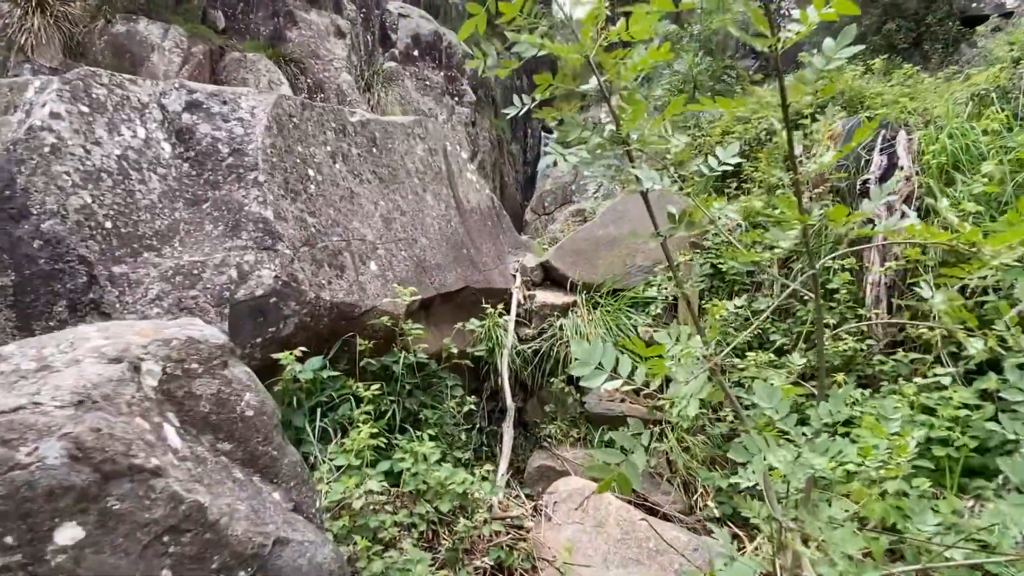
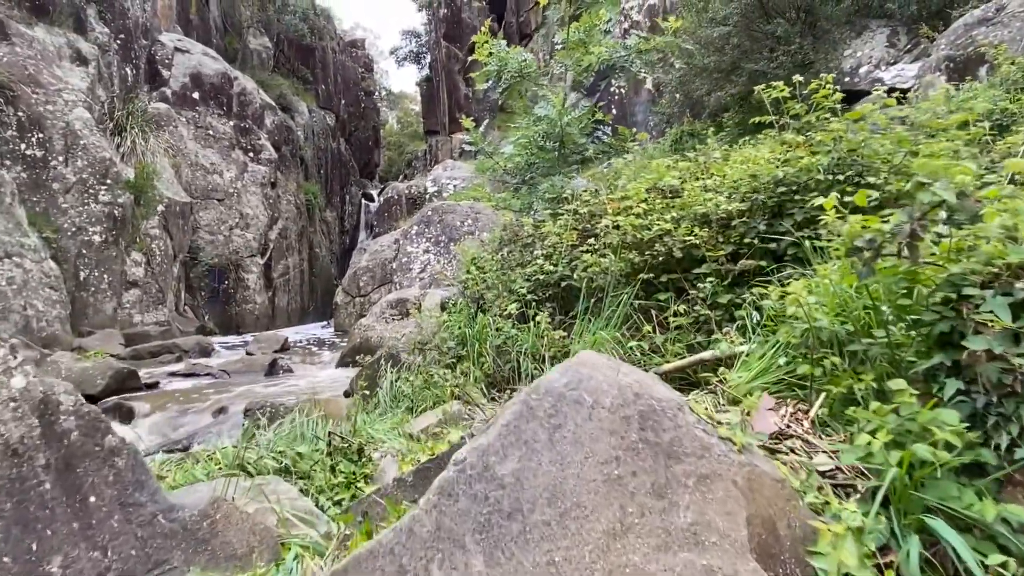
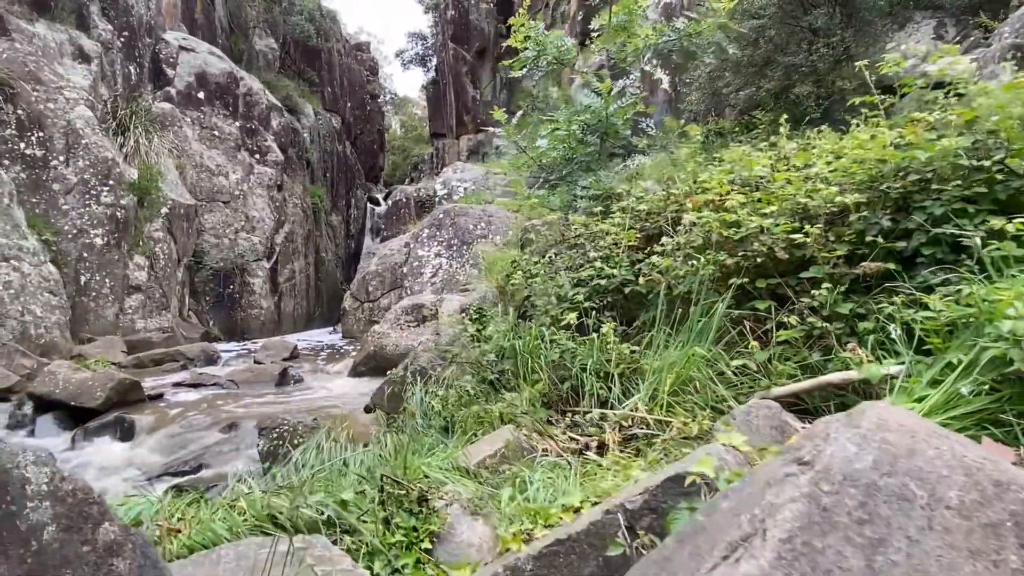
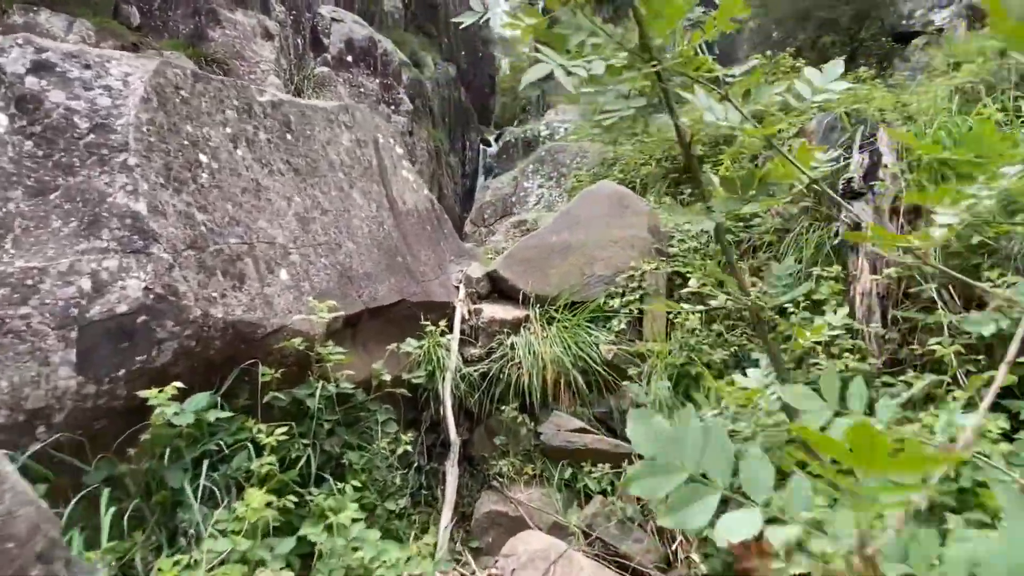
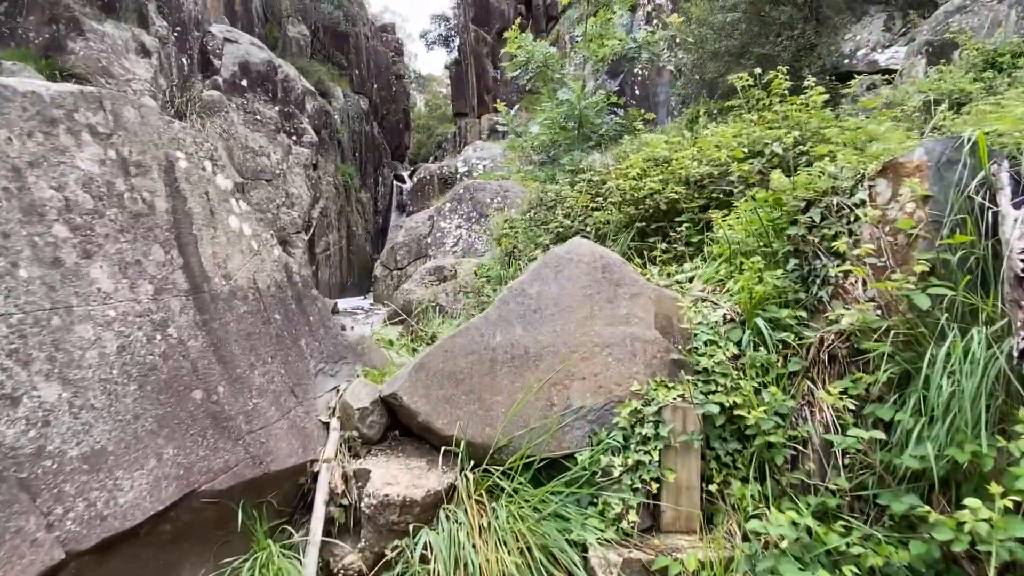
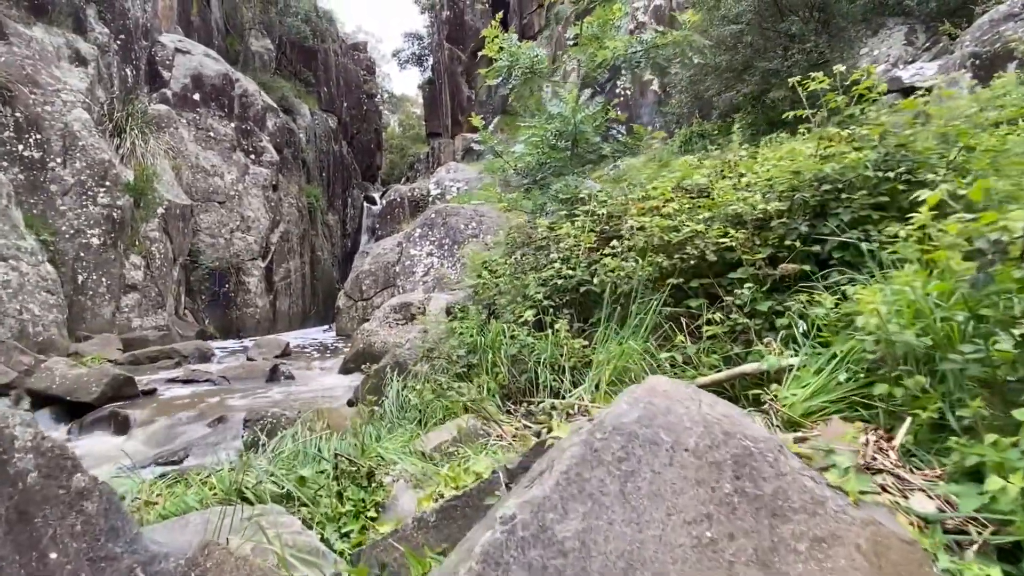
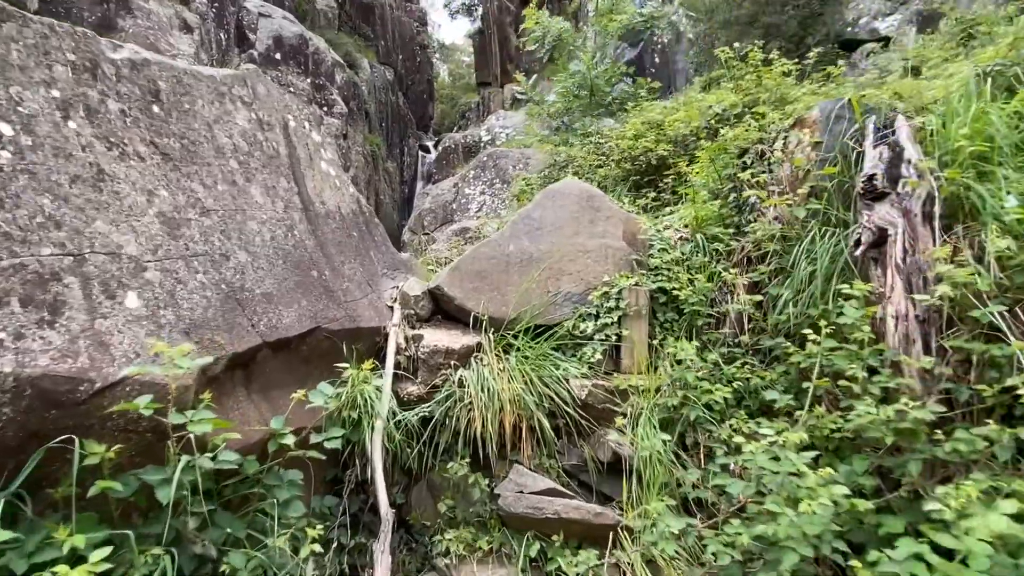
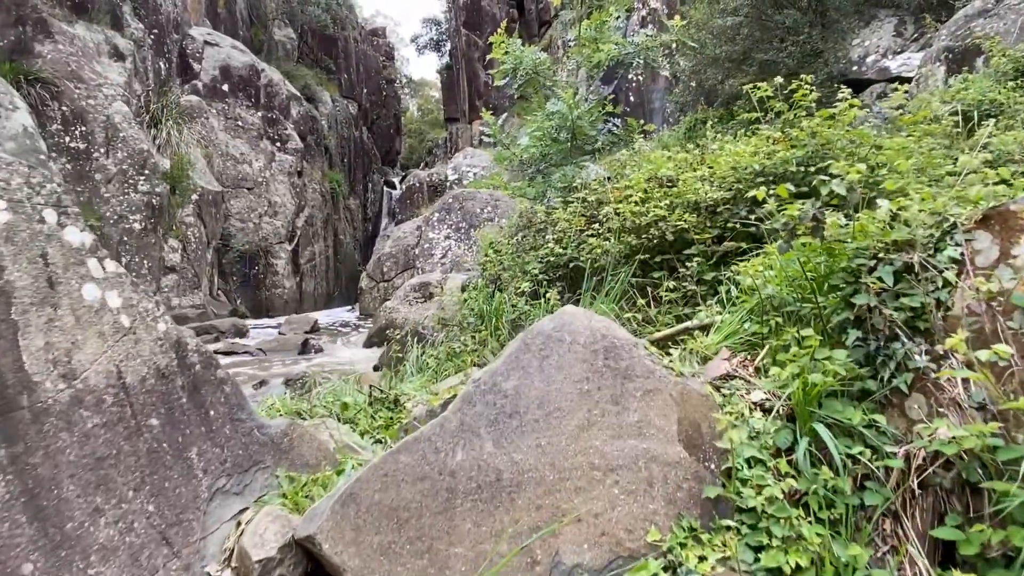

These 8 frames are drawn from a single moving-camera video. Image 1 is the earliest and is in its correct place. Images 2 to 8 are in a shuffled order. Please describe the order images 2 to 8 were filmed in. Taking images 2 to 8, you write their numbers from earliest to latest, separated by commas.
4, 7, 5, 8, 2, 6, 3
